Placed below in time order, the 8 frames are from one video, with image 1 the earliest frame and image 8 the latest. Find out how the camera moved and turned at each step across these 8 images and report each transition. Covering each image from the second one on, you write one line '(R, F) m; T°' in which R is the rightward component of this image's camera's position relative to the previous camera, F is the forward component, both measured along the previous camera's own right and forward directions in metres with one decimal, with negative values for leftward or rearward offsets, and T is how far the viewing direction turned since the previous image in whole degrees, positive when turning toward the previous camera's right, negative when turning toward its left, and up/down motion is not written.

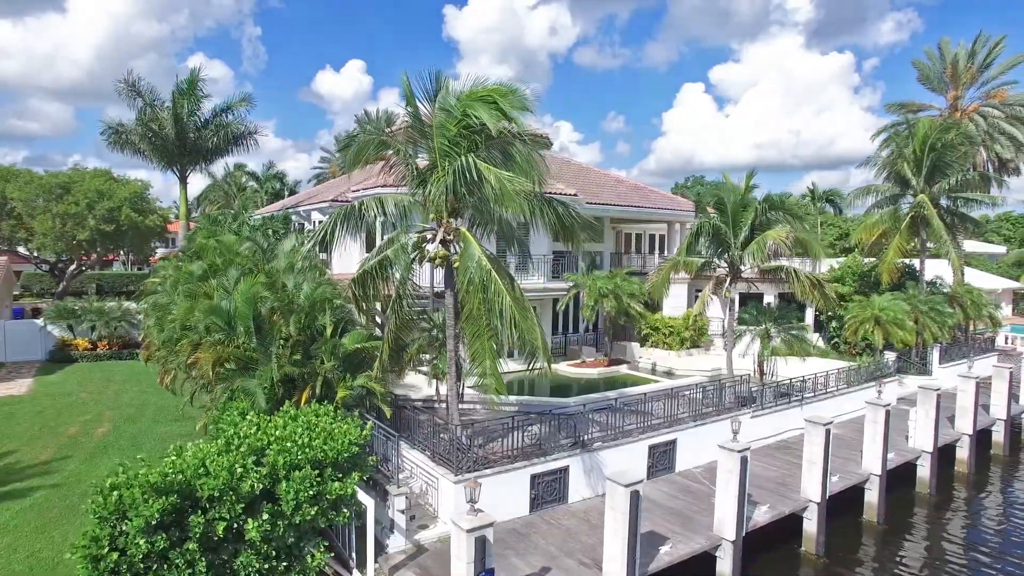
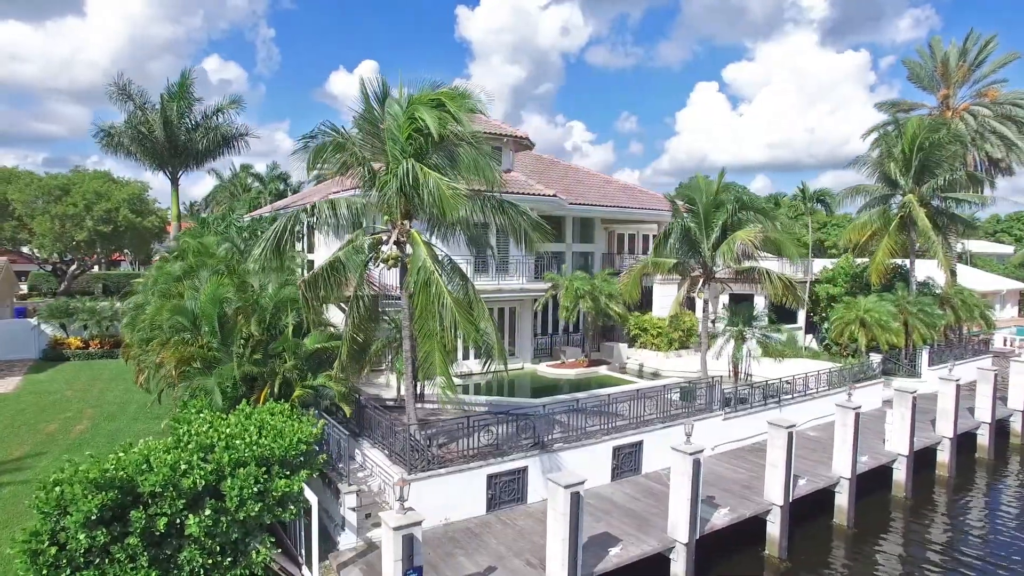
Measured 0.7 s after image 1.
(+1.1, -0.1) m; -1°
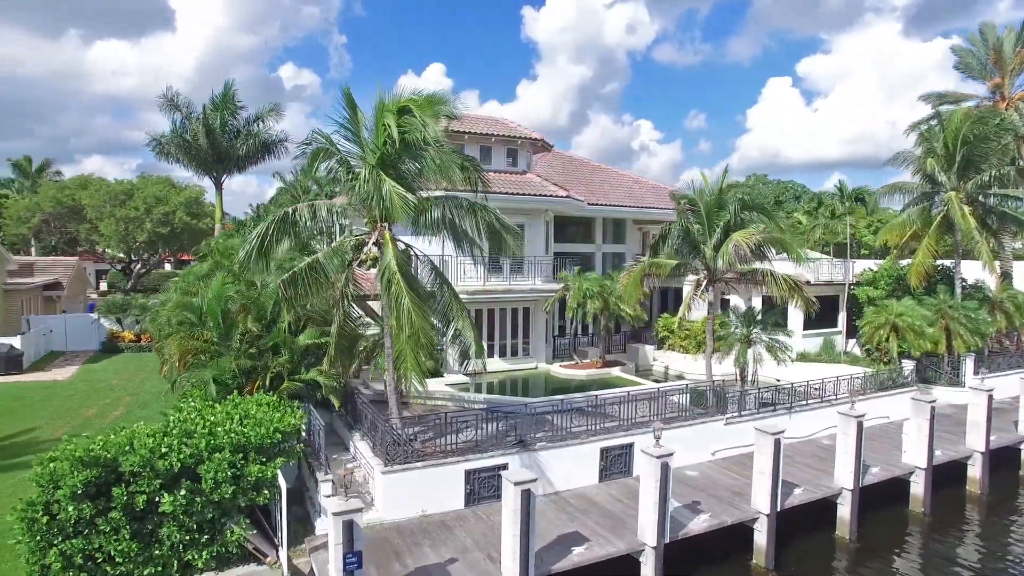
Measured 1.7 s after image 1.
(+1.8, -0.2) m; -6°
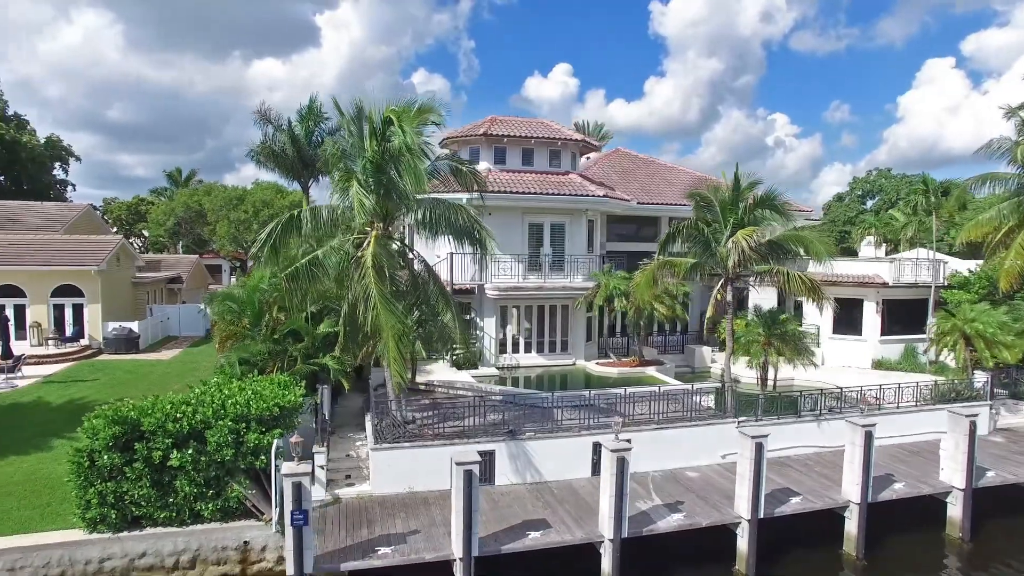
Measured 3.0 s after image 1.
(+3.1, -0.4) m; -12°
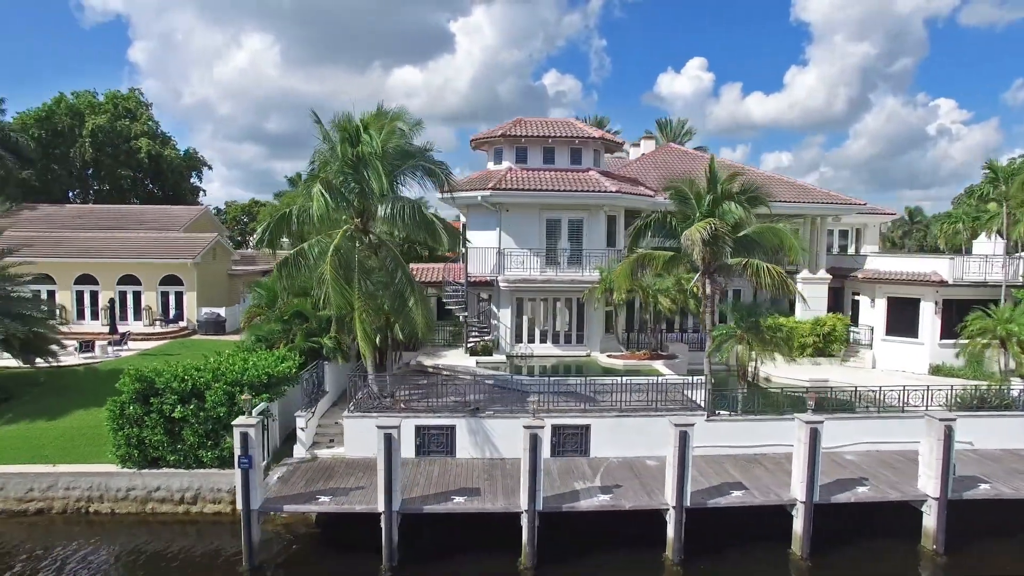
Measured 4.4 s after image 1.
(+4.1, -0.7) m; -12°
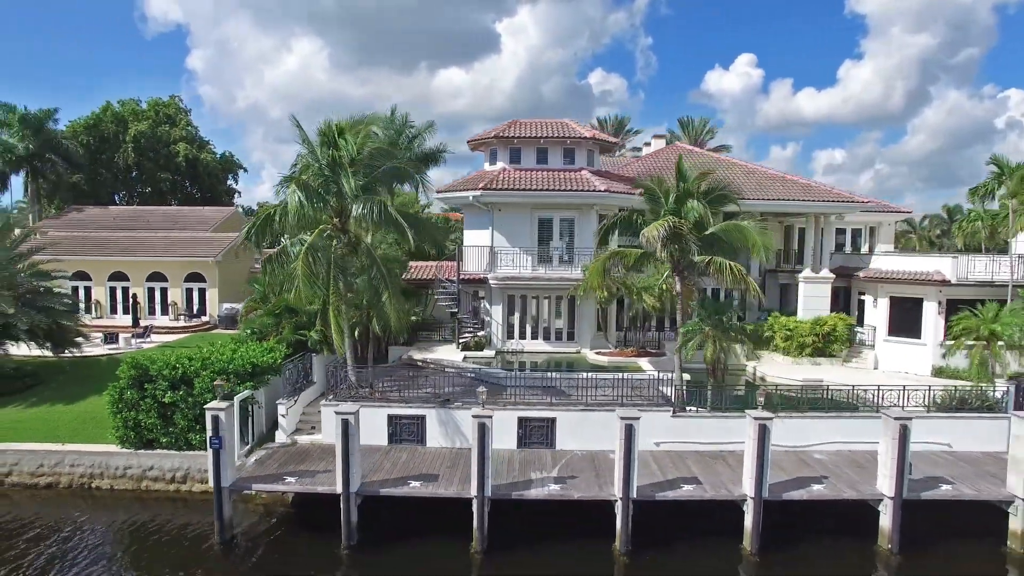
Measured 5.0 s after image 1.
(+2.0, -0.5) m; -4°
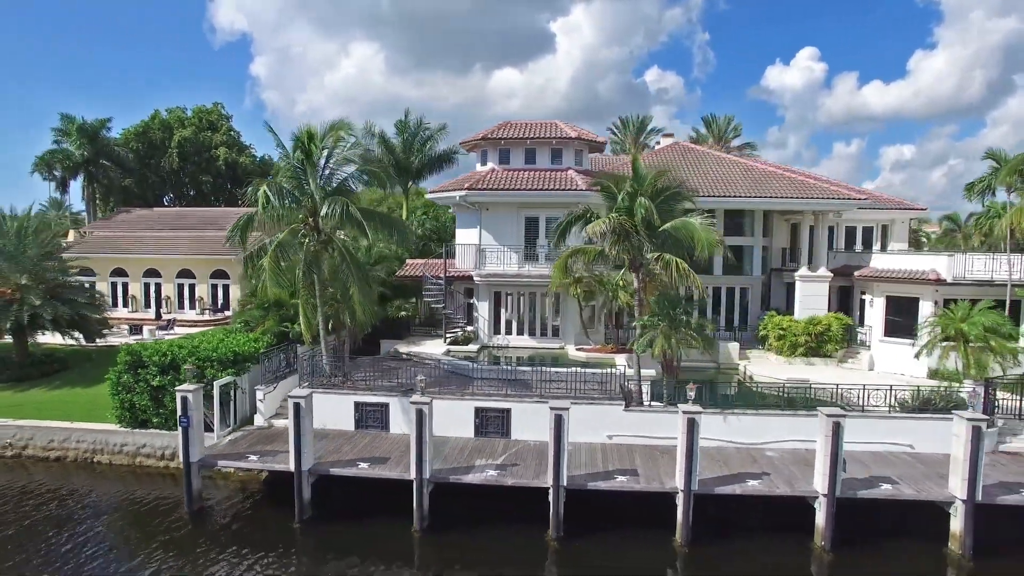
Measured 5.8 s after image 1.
(+2.6, -0.5) m; -5°
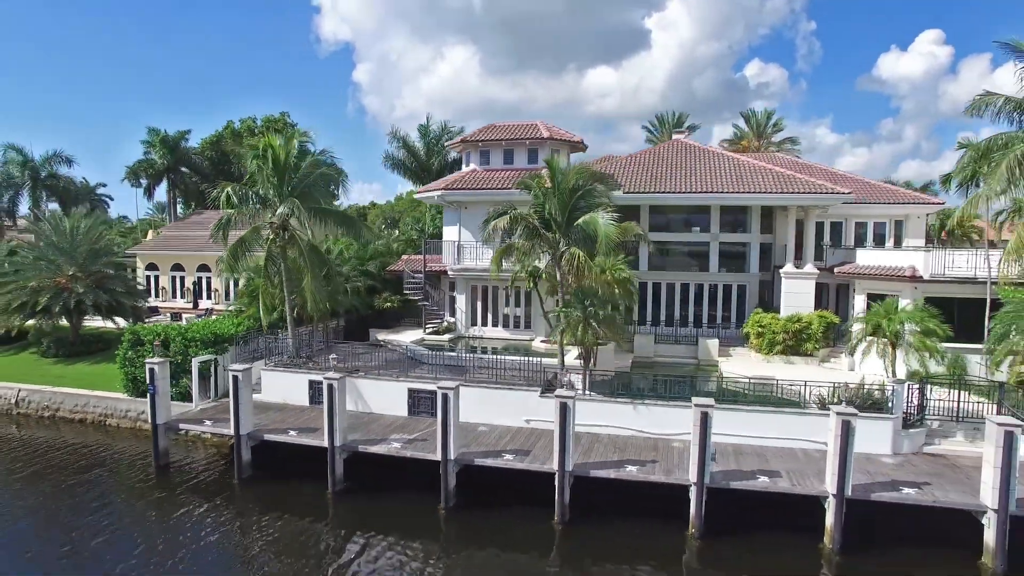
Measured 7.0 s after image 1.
(+4.7, -0.8) m; -9°
